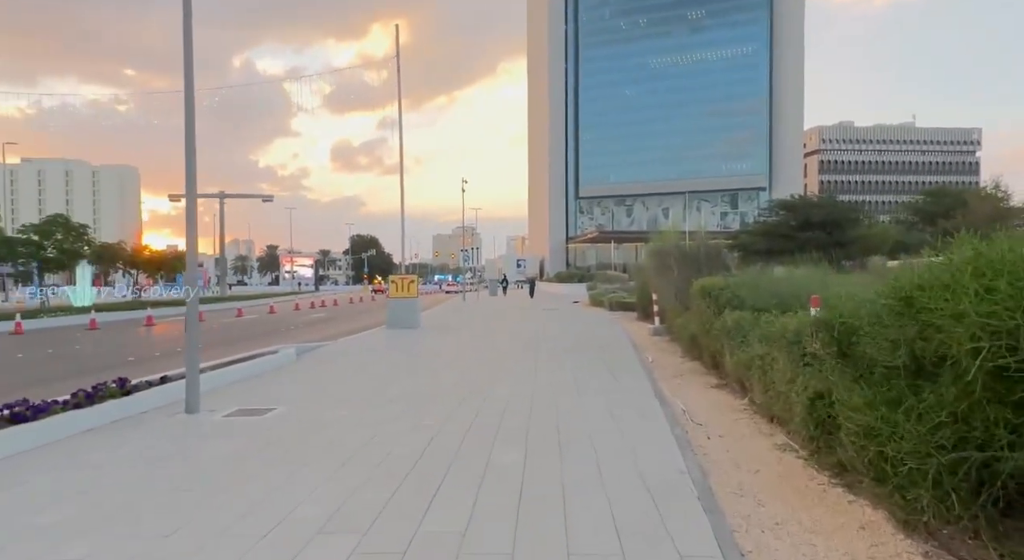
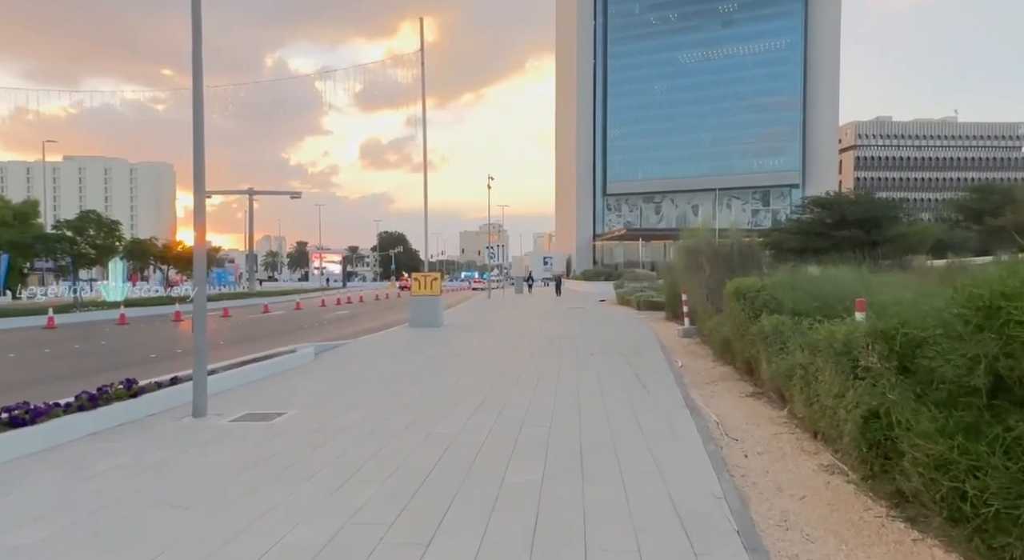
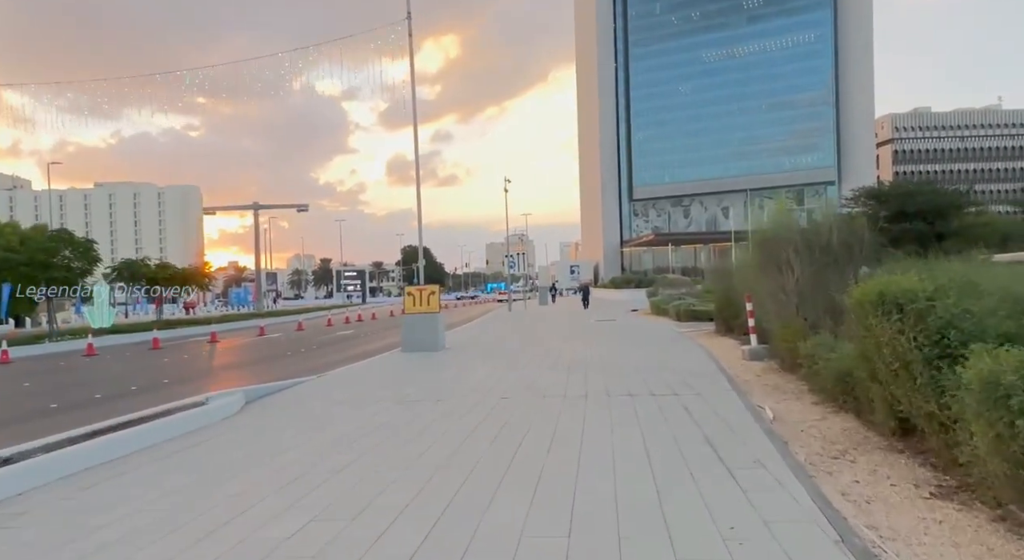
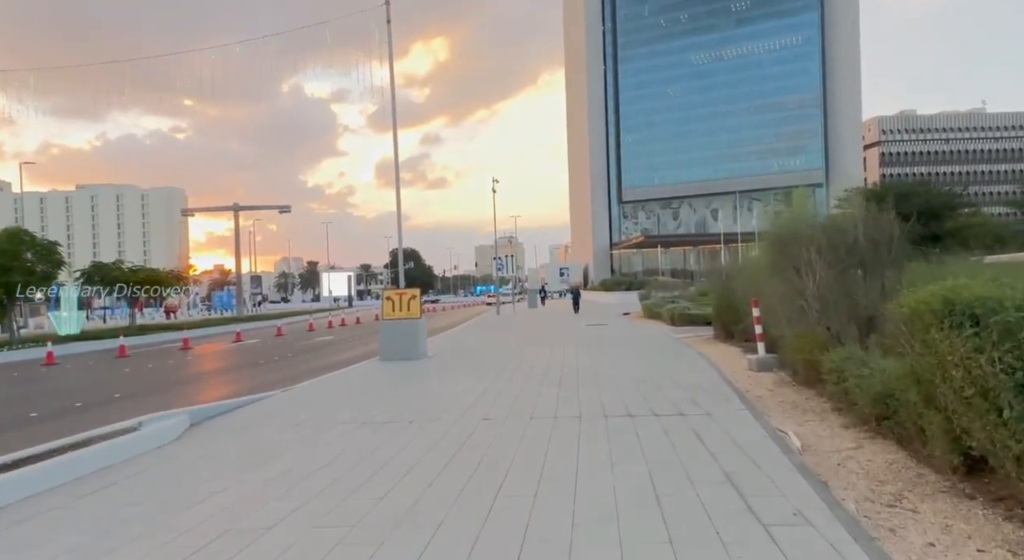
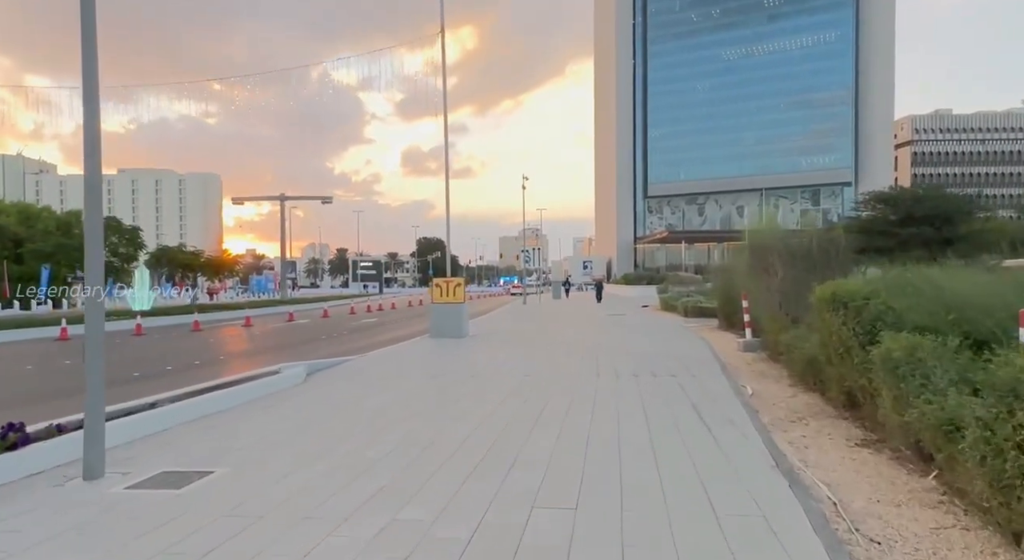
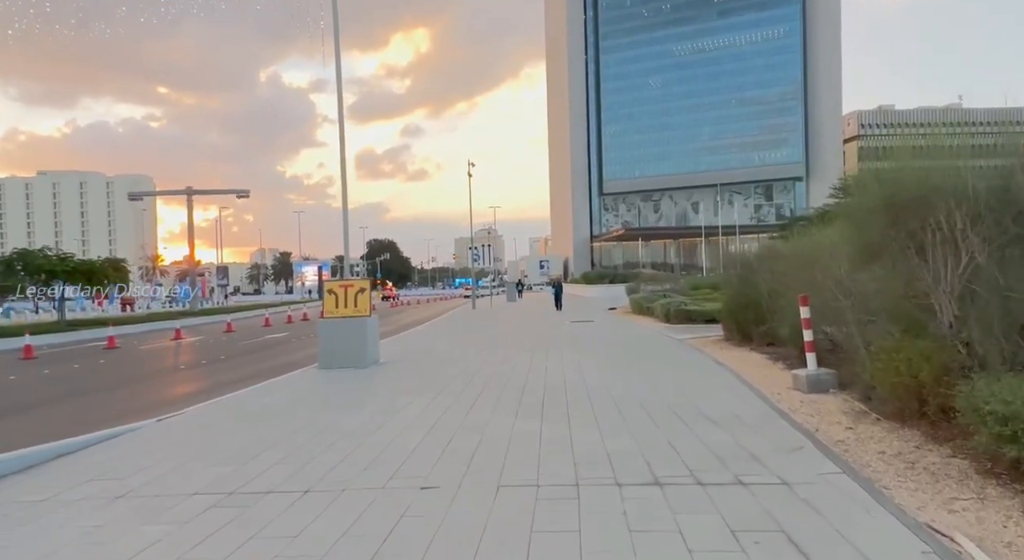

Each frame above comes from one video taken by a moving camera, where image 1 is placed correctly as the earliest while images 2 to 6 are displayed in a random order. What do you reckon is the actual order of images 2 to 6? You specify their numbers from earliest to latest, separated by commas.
2, 5, 3, 4, 6
